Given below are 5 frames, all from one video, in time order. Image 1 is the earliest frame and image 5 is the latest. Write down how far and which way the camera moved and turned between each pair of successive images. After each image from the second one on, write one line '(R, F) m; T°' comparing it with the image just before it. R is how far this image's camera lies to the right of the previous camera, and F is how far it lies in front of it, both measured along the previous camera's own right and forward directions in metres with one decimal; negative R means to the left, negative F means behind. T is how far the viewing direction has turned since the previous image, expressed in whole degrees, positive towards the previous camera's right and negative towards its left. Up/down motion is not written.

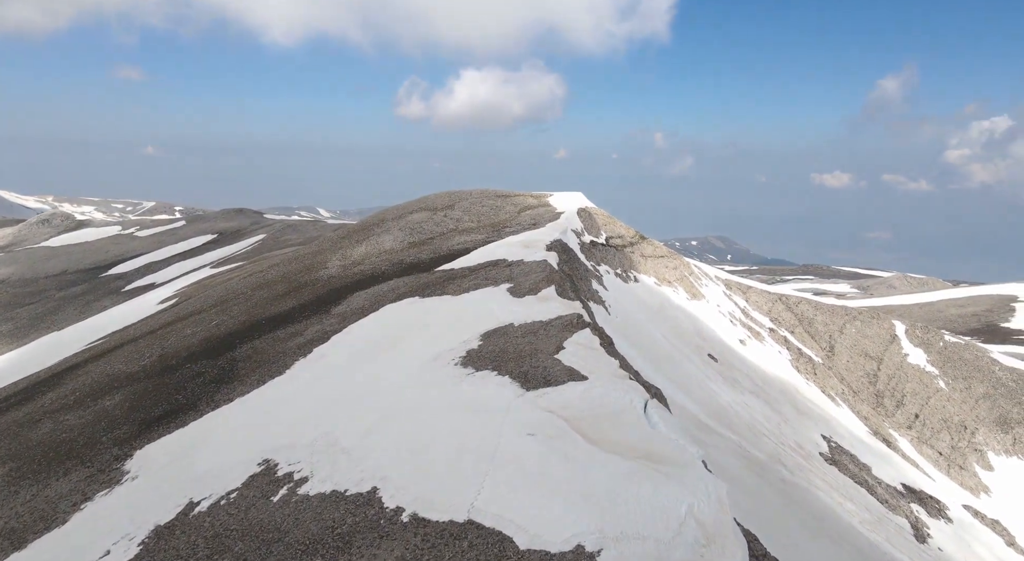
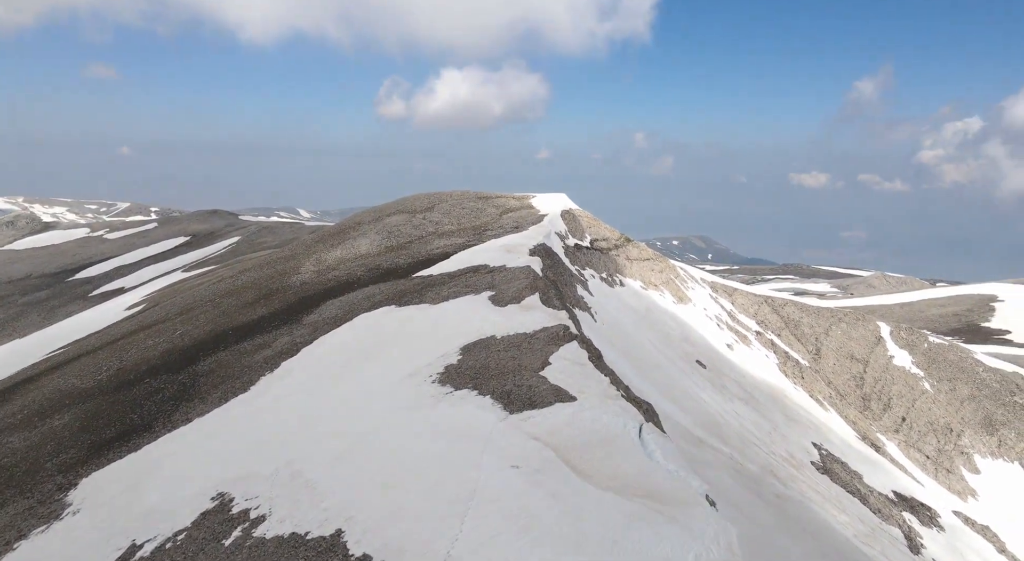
(+0.1, +1.8) m; +2°
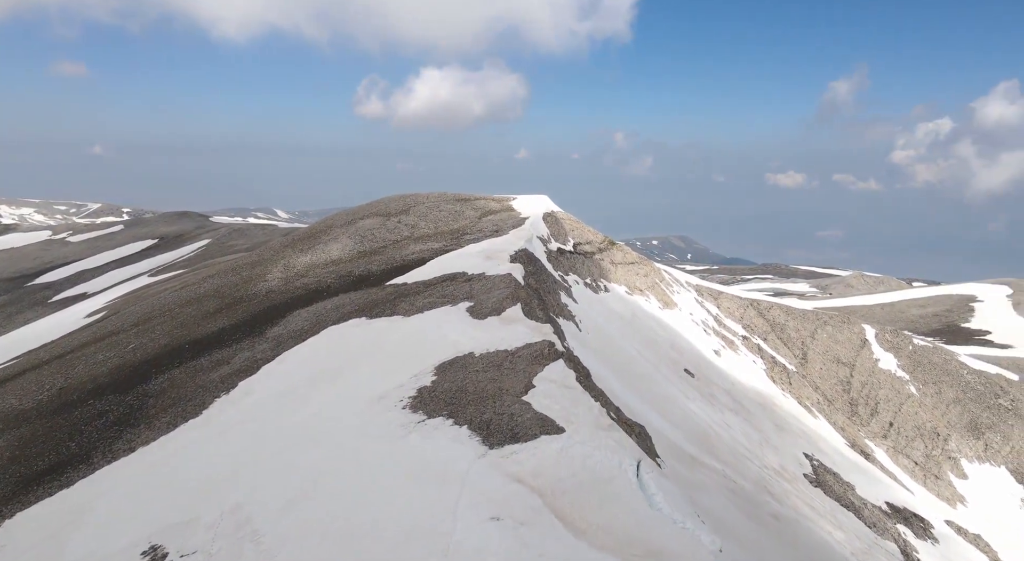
(+0.1, +2.2) m; +2°
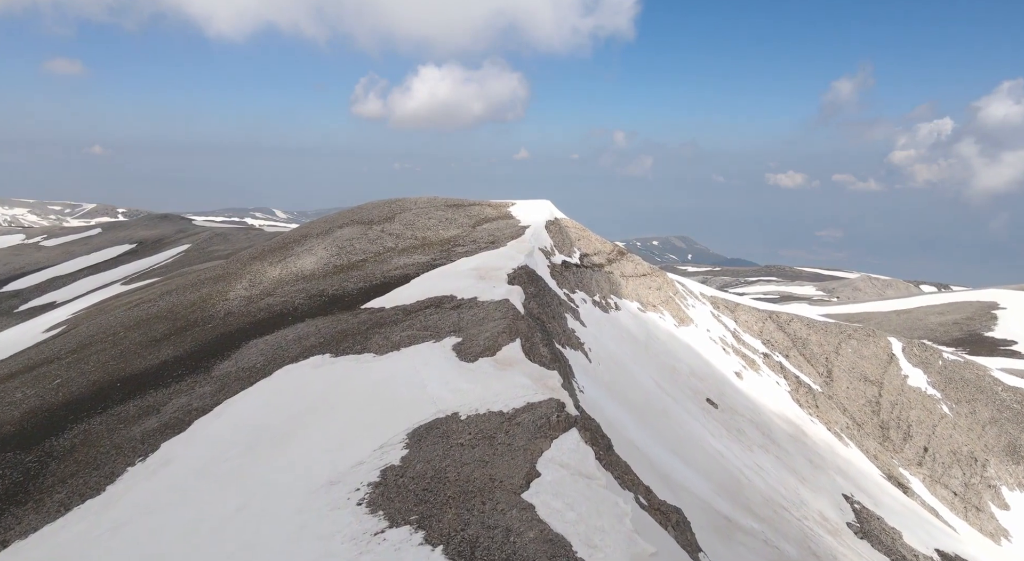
(+0.1, +5.6) m; 0°
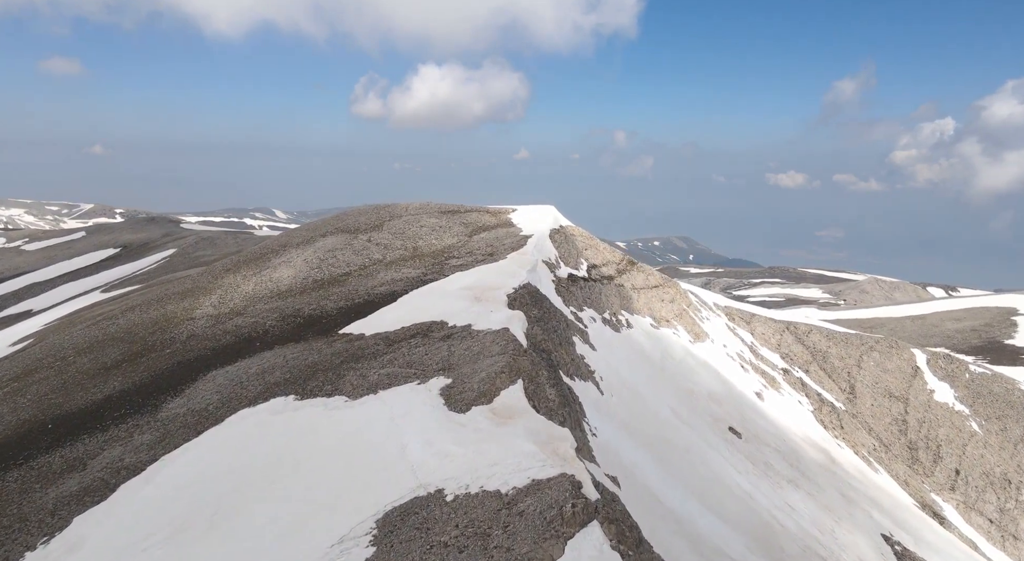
(0.0, +4.1) m; 0°
